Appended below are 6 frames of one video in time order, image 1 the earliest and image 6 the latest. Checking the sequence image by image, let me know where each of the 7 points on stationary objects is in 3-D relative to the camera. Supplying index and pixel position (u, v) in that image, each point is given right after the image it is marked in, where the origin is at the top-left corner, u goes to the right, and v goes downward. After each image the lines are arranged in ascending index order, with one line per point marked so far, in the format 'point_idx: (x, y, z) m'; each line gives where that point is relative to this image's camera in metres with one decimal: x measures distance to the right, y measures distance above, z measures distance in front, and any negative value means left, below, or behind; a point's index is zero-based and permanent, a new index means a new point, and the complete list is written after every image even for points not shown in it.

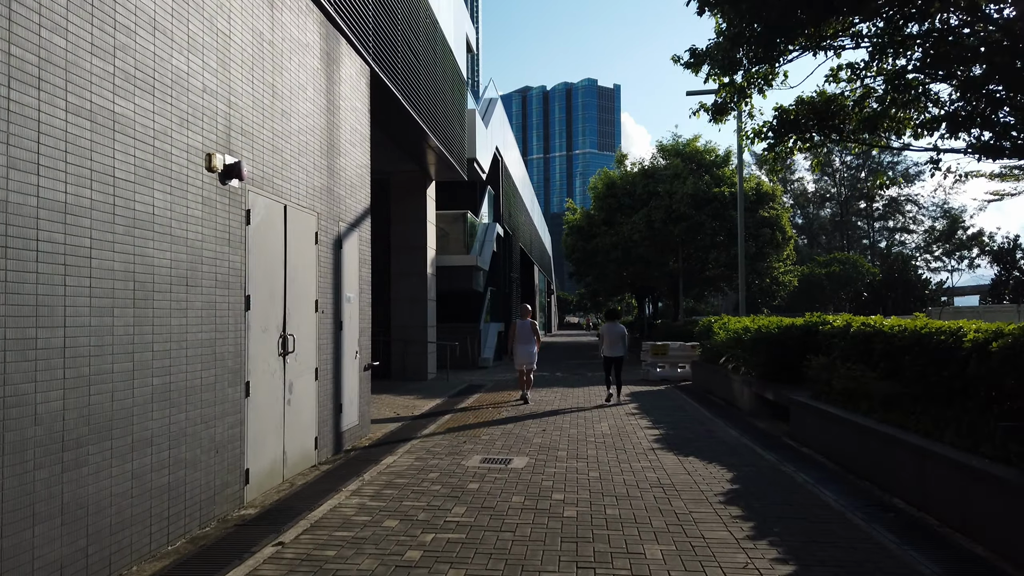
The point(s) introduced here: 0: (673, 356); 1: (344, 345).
0: (+4.0, -1.7, +18.7) m
1: (-1.9, -0.6, +8.5) m
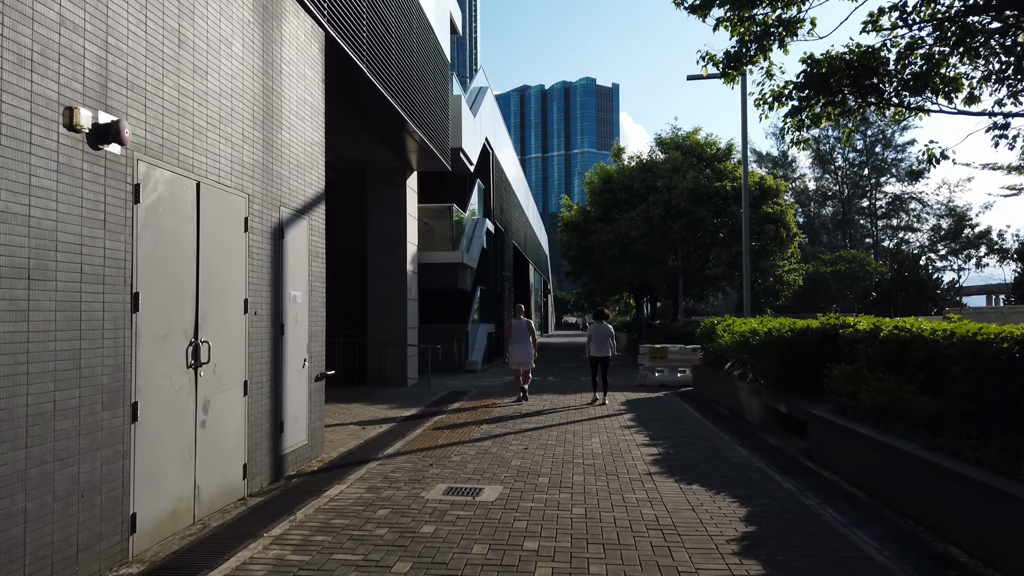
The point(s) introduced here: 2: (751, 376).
0: (+3.8, -1.7, +17.4) m
1: (-2.2, -0.6, +7.2) m
2: (+3.6, -1.3, +11.3) m
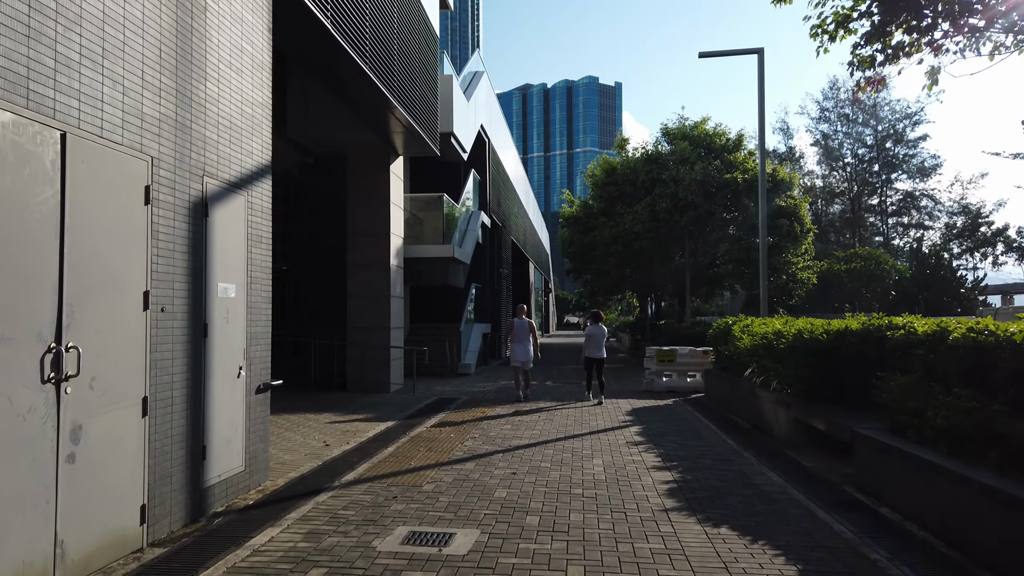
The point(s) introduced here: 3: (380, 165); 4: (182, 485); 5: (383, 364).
0: (+3.6, -1.7, +16.0) m
1: (-2.3, -0.5, +5.8) m
2: (+3.5, -1.3, +9.9) m
3: (-2.5, +2.4, +14.3) m
4: (-2.3, -1.4, +5.3) m
5: (-2.4, -1.4, +14.1) m
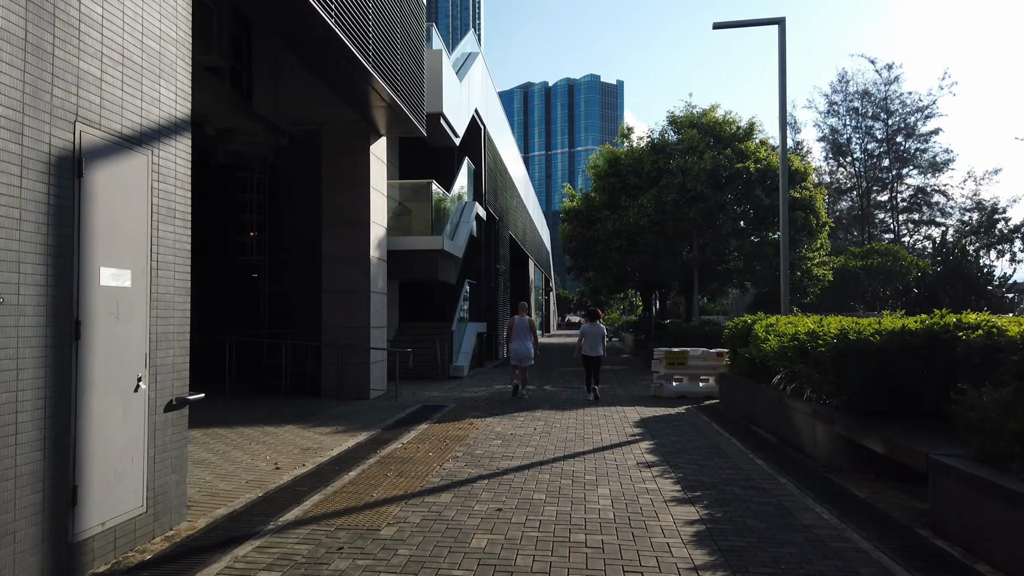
0: (+3.5, -1.6, +14.5) m
1: (-2.4, -0.5, +4.3) m
2: (+3.4, -1.2, +8.4) m
3: (-2.6, +2.4, +12.9) m
4: (-2.5, -1.3, +3.9) m
5: (-2.5, -1.3, +12.7) m
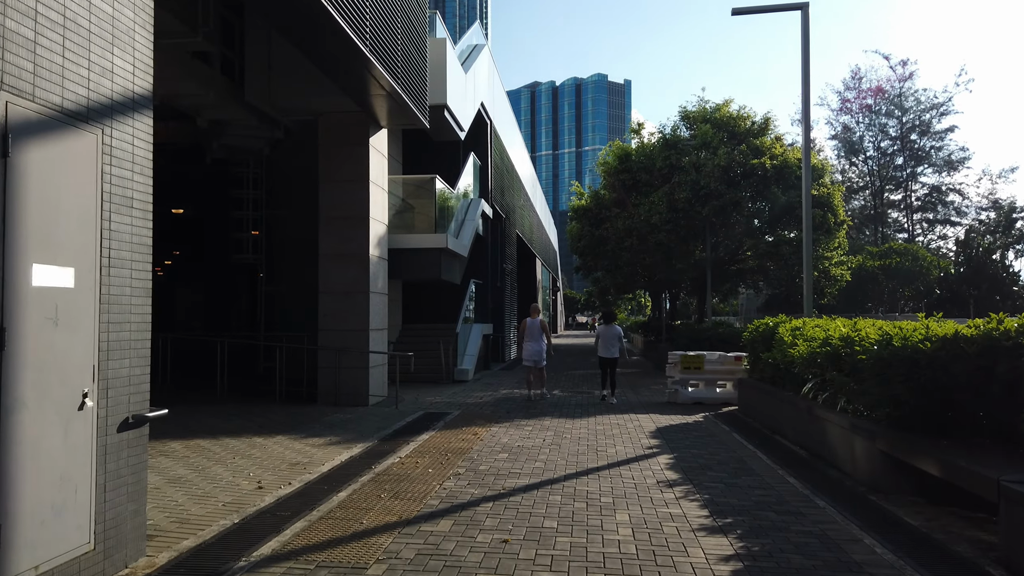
0: (+3.7, -1.6, +13.8) m
1: (-2.4, -0.5, +3.6) m
2: (+3.5, -1.2, +7.7) m
3: (-2.5, +2.4, +12.2) m
4: (-2.4, -1.3, +3.2) m
5: (-2.4, -1.3, +12.0) m
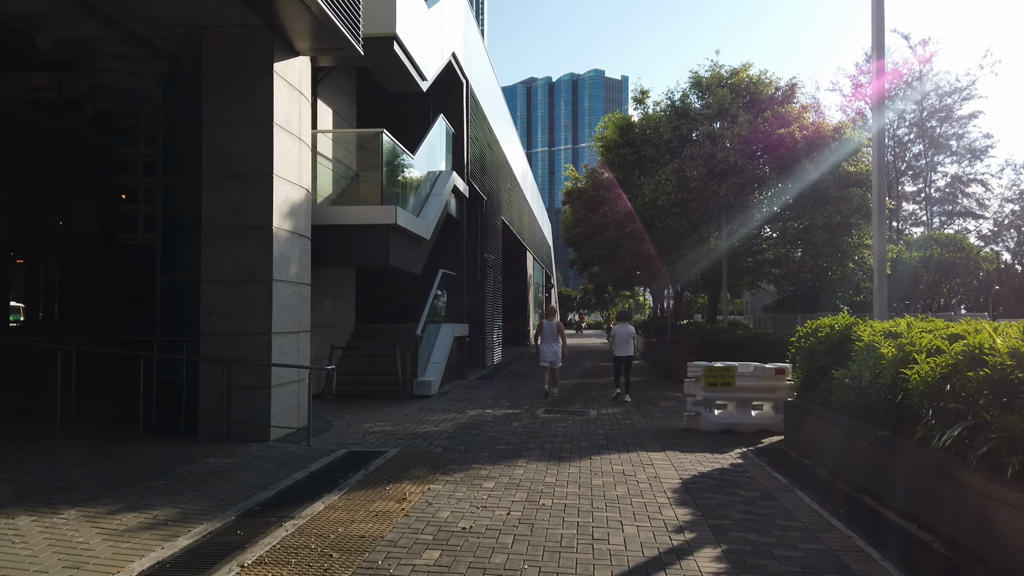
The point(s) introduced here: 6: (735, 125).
0: (+3.2, -1.4, +10.3) m
1: (-2.8, -0.3, +0.2) m
2: (+3.0, -1.1, +4.3) m
3: (-2.9, +2.6, +8.7) m
4: (-2.8, -1.2, -0.2) m
5: (-2.9, -1.2, +8.5) m
6: (+5.6, +4.1, +19.1) m
